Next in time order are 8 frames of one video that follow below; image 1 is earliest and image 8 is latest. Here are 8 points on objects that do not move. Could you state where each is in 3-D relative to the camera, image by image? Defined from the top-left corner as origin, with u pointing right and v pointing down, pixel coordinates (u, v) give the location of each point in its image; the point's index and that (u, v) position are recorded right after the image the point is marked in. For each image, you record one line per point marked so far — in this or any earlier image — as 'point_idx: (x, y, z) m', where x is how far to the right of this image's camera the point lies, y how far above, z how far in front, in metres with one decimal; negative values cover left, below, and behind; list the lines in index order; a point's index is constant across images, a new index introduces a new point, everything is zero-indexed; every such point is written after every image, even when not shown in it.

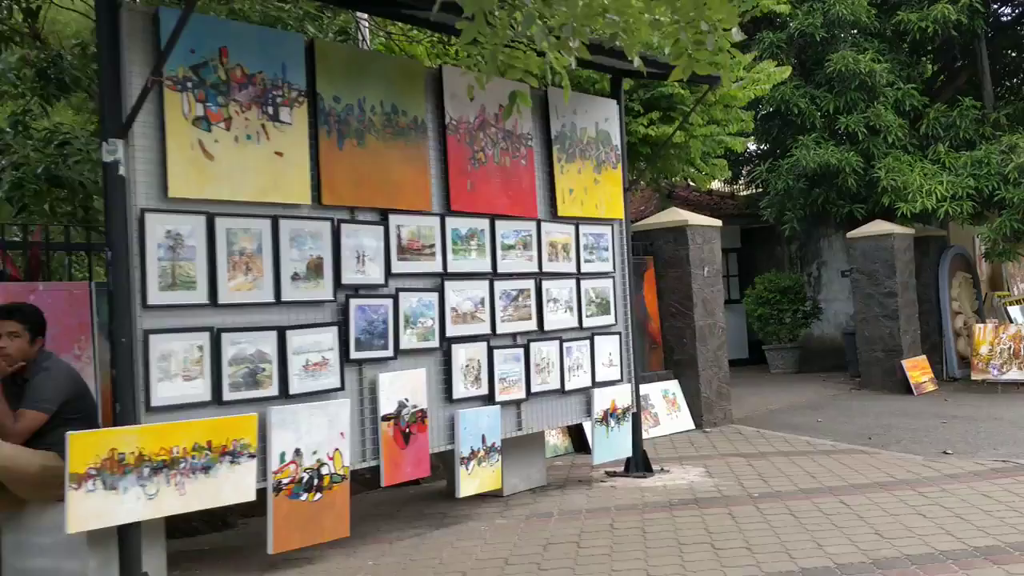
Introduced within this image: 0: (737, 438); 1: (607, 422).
0: (+2.5, -1.7, +9.0) m
1: (+0.8, -1.1, +6.7) m
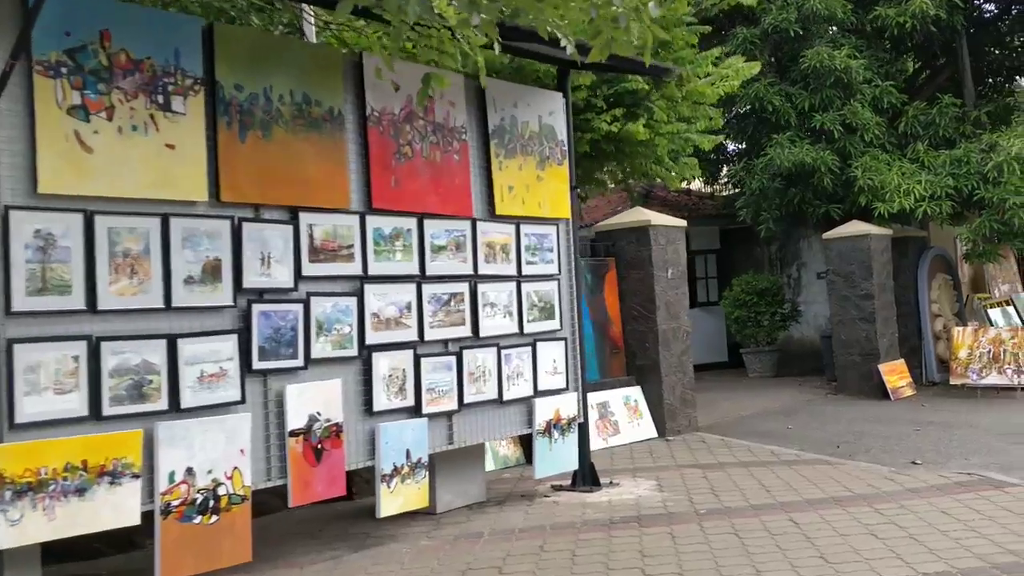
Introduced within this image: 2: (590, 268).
0: (+2.0, -1.7, +8.6) m
1: (+0.3, -1.1, +6.3) m
2: (+0.9, +0.2, +9.0) m
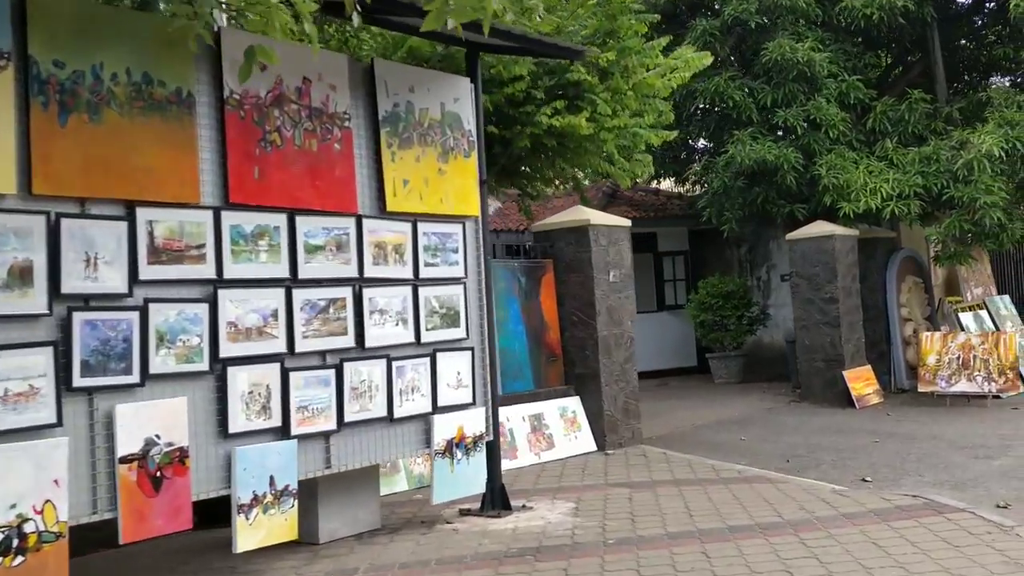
0: (+1.2, -1.7, +8.0) m
1: (-0.4, -1.2, +5.7) m
2: (+0.2, +0.2, +8.4) m
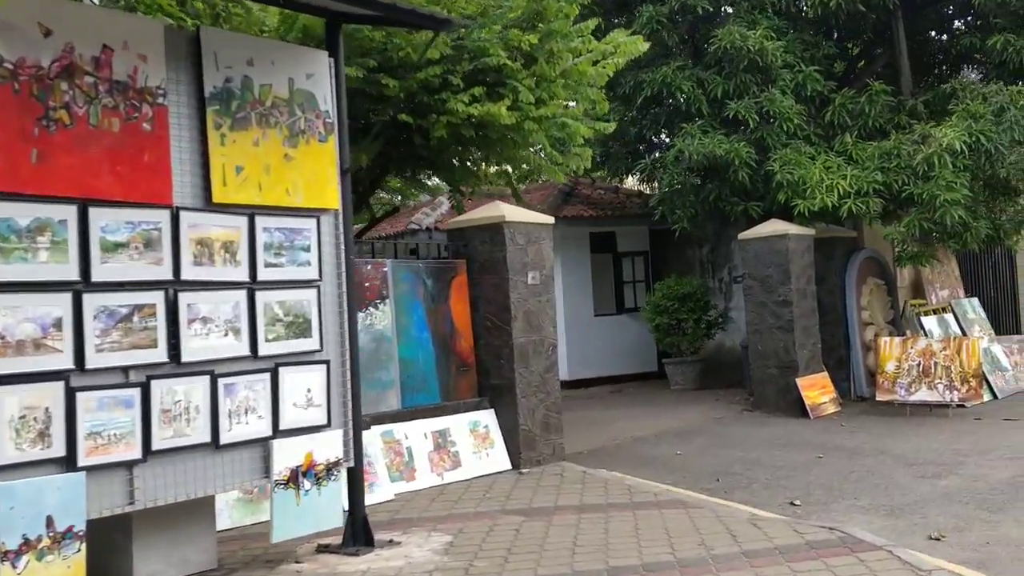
0: (+0.3, -1.8, +7.3) m
1: (-1.3, -1.2, +5.0) m
2: (-0.7, +0.1, +7.7) m
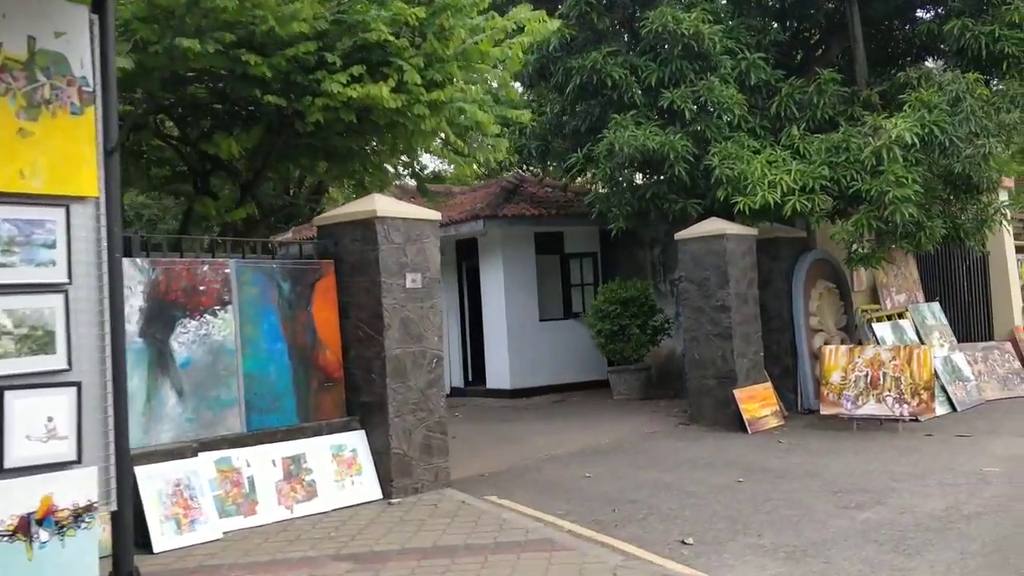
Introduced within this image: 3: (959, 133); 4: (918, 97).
0: (-0.8, -1.8, +6.4) m
1: (-2.4, -1.2, +4.0) m
2: (-1.8, +0.1, +6.8) m
3: (+5.7, +2.0, +10.5) m
4: (+5.4, +2.5, +10.8) m
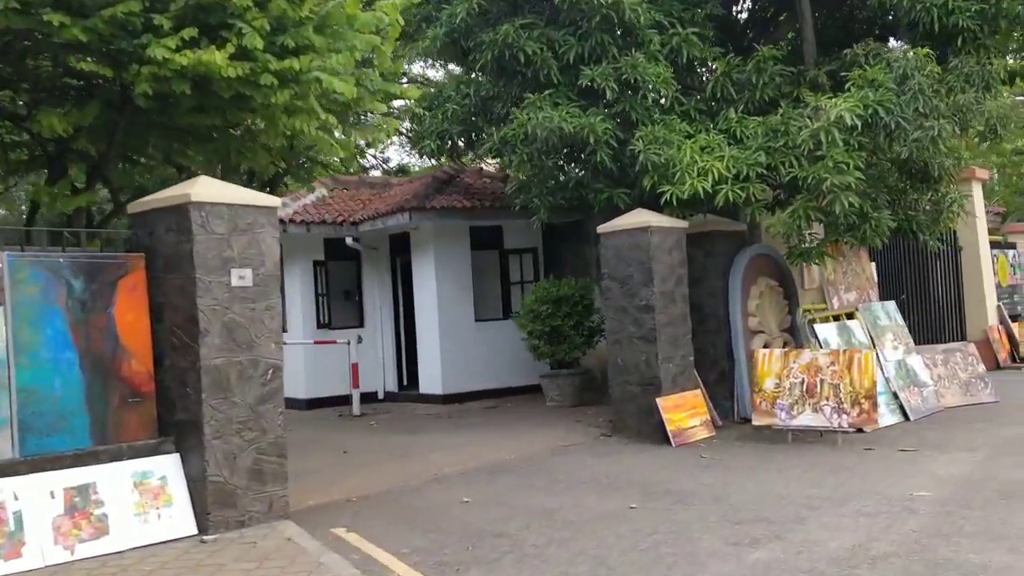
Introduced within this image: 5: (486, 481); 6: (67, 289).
0: (-1.9, -1.8, +5.4) m
1: (-3.5, -1.2, +3.0) m
2: (-3.0, +0.1, +5.7) m
3: (+4.6, +2.0, +9.5) m
4: (+4.2, +2.6, +9.8) m
5: (-0.2, -1.9, +7.8) m
6: (-3.1, 0.0, +5.7) m
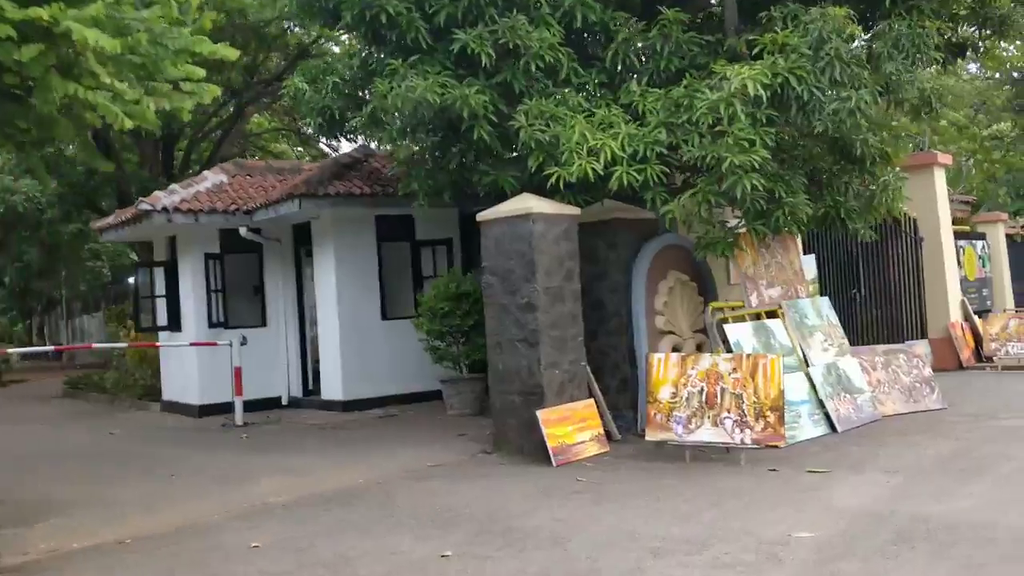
0: (-3.3, -1.8, +4.1) m
1: (-4.9, -1.2, +1.8) m
2: (-4.4, +0.1, +4.5) m
3: (+3.1, +2.1, +8.3) m
4: (+2.7, +2.6, +8.6) m
5: (-1.7, -1.8, +6.6) m
6: (-4.5, 0.0, +4.4) m
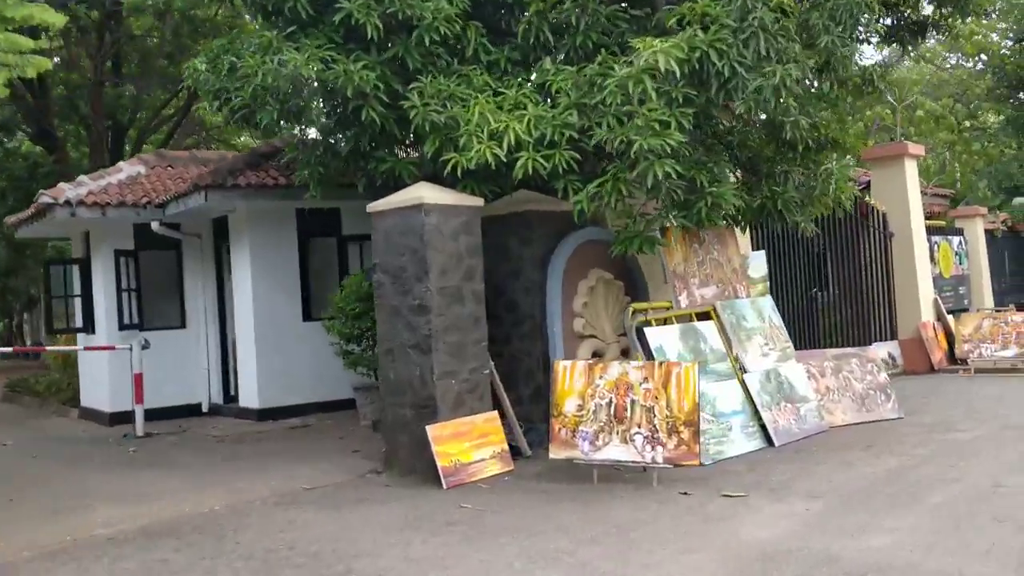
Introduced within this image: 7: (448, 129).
0: (-4.4, -1.8, +3.2) m
1: (-6.0, -1.3, +0.9) m
2: (-5.4, +0.1, +3.6) m
3: (+2.1, +2.1, +7.4) m
4: (+1.7, +2.6, +7.6) m
5: (-2.7, -1.8, +5.7) m
6: (-5.5, 0.0, +3.5) m
7: (-0.6, +1.5, +7.7) m
